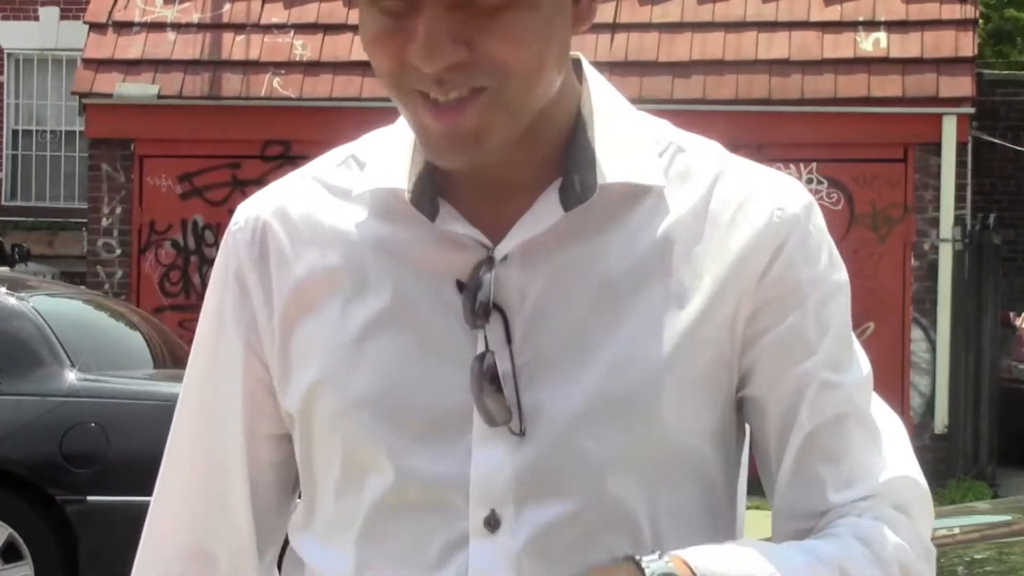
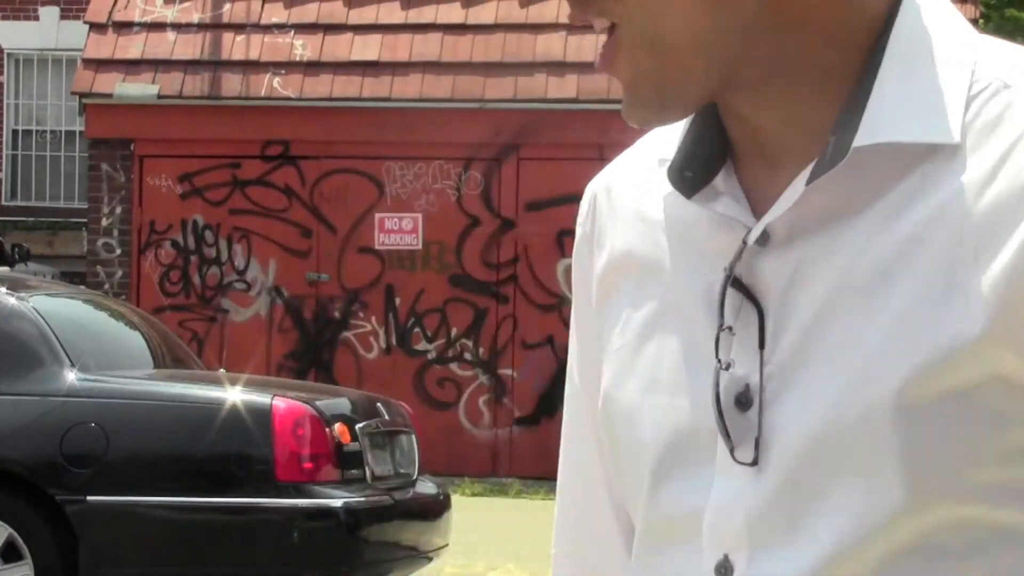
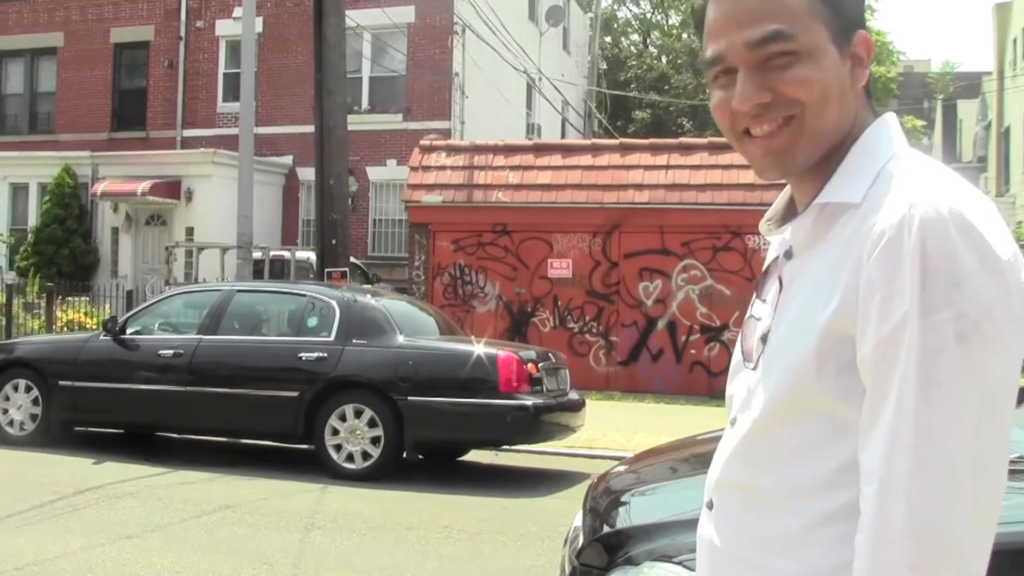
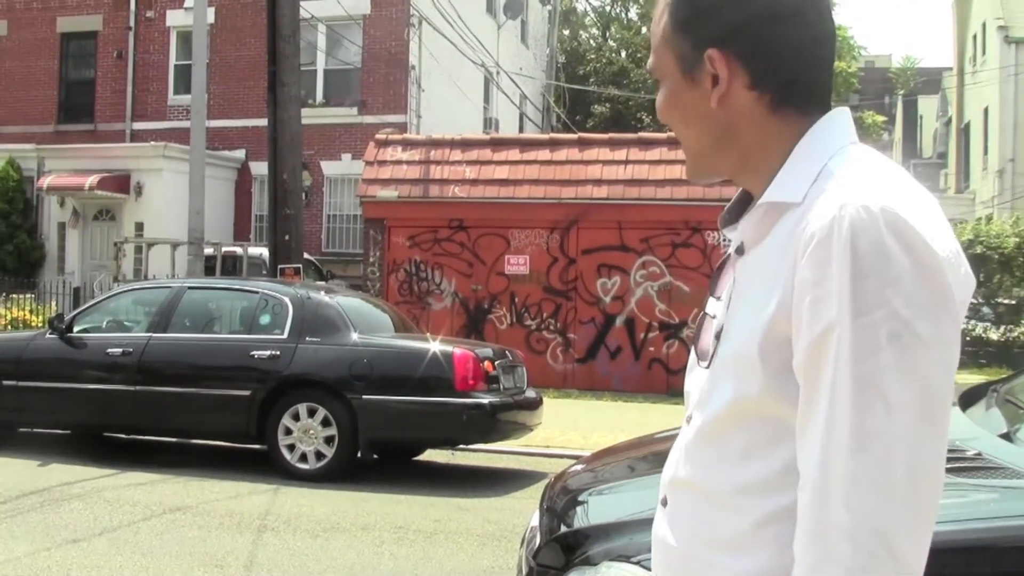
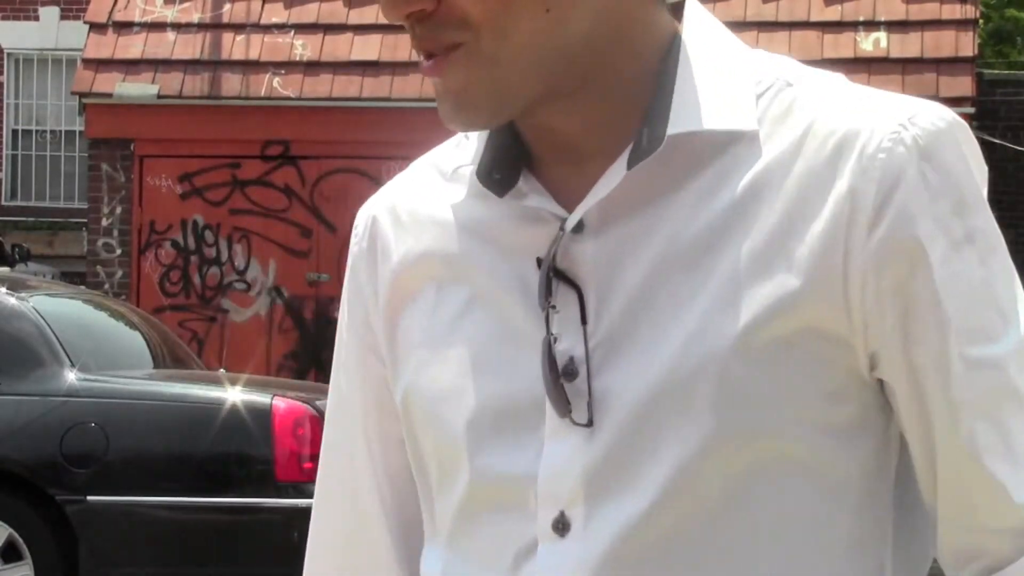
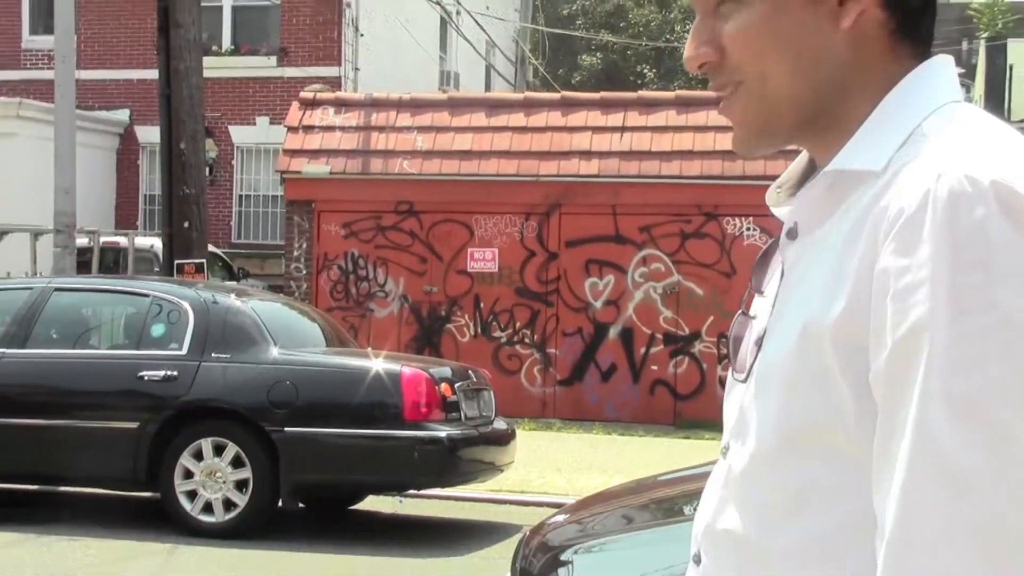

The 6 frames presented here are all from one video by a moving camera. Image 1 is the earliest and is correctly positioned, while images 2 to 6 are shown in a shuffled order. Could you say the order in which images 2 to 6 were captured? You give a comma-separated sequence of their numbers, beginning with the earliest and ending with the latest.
5, 2, 6, 4, 3
